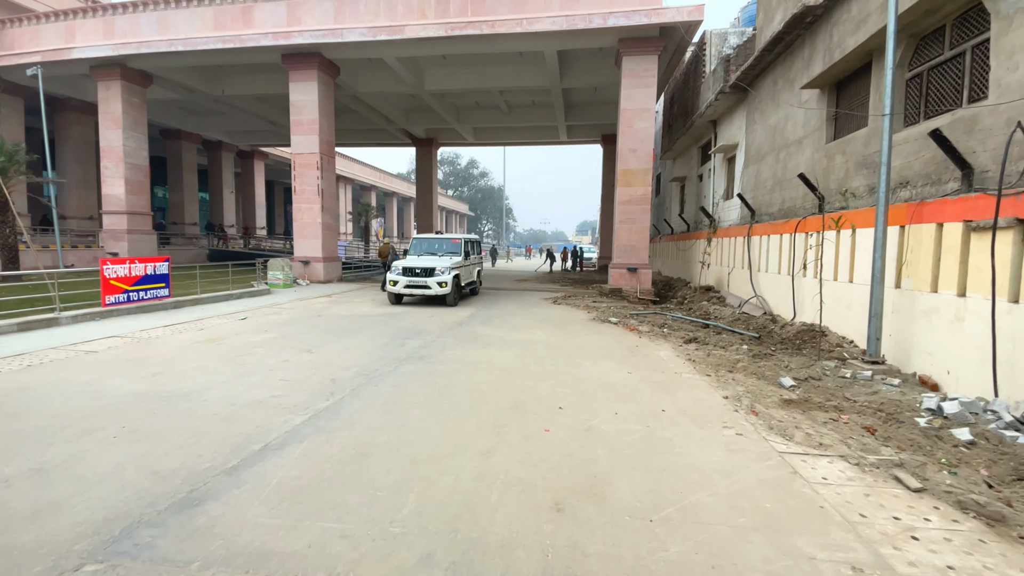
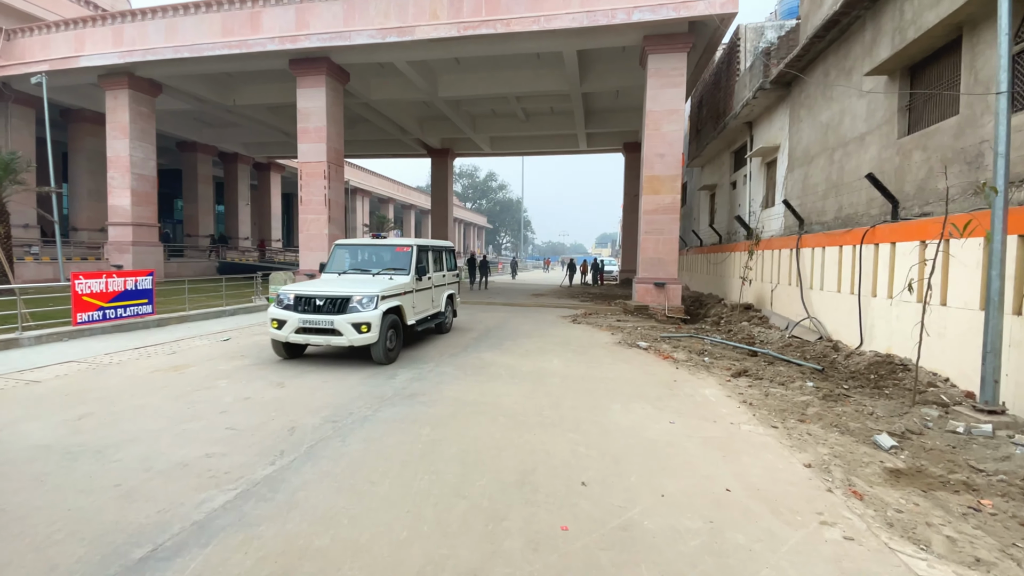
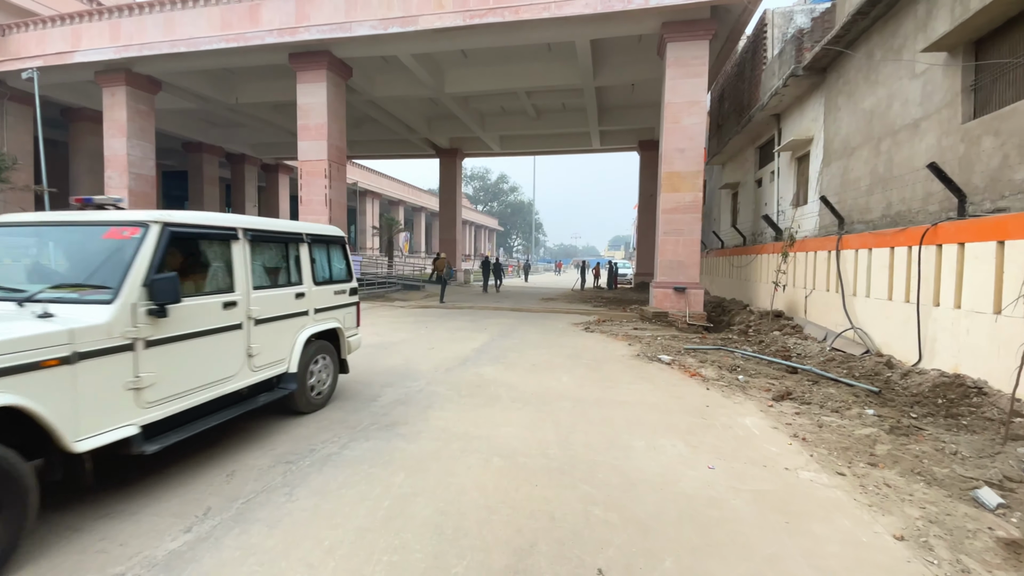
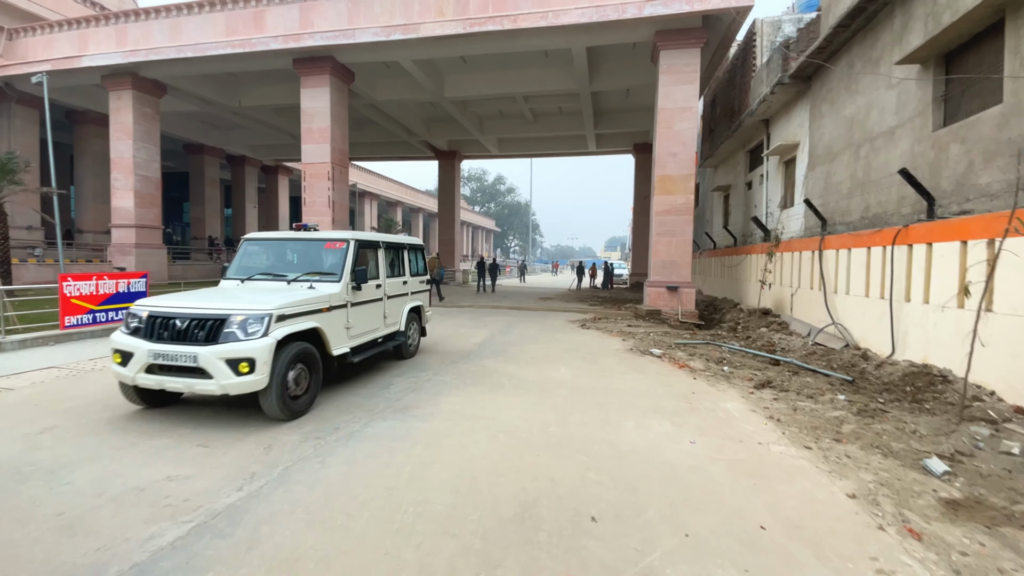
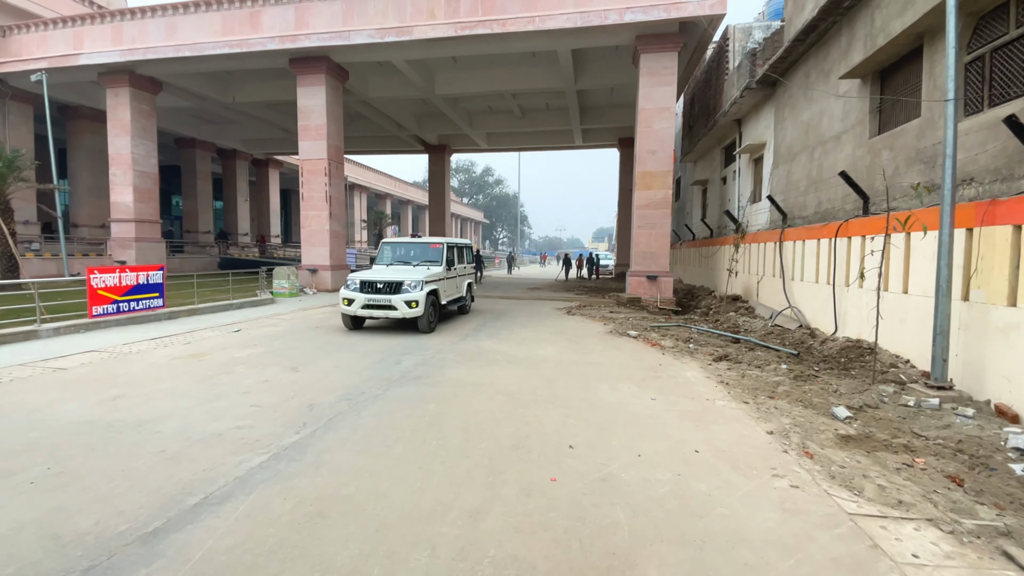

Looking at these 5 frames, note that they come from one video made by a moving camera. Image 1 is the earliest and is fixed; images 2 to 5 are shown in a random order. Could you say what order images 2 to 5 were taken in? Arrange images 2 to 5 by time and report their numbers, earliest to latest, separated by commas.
5, 2, 4, 3
